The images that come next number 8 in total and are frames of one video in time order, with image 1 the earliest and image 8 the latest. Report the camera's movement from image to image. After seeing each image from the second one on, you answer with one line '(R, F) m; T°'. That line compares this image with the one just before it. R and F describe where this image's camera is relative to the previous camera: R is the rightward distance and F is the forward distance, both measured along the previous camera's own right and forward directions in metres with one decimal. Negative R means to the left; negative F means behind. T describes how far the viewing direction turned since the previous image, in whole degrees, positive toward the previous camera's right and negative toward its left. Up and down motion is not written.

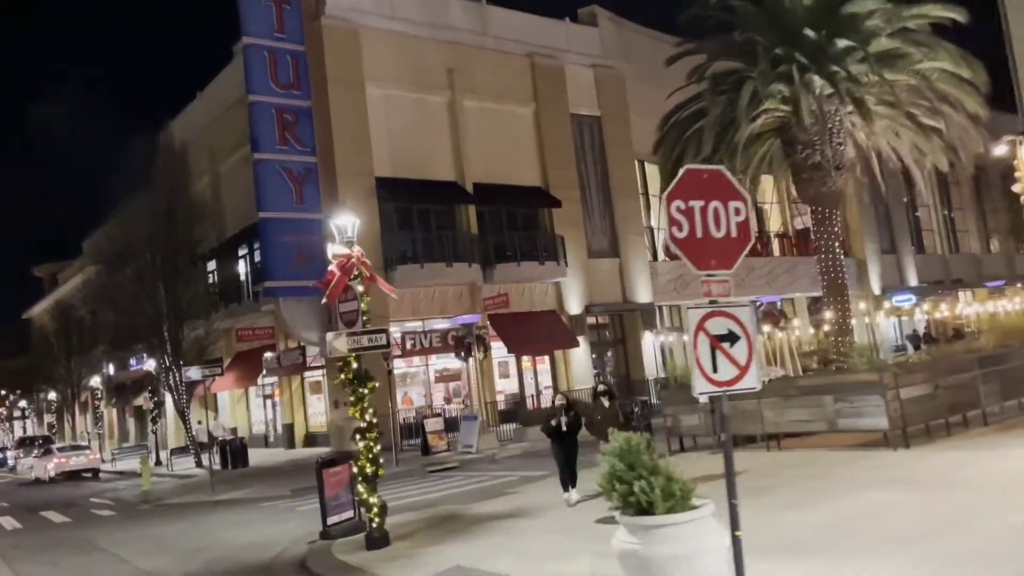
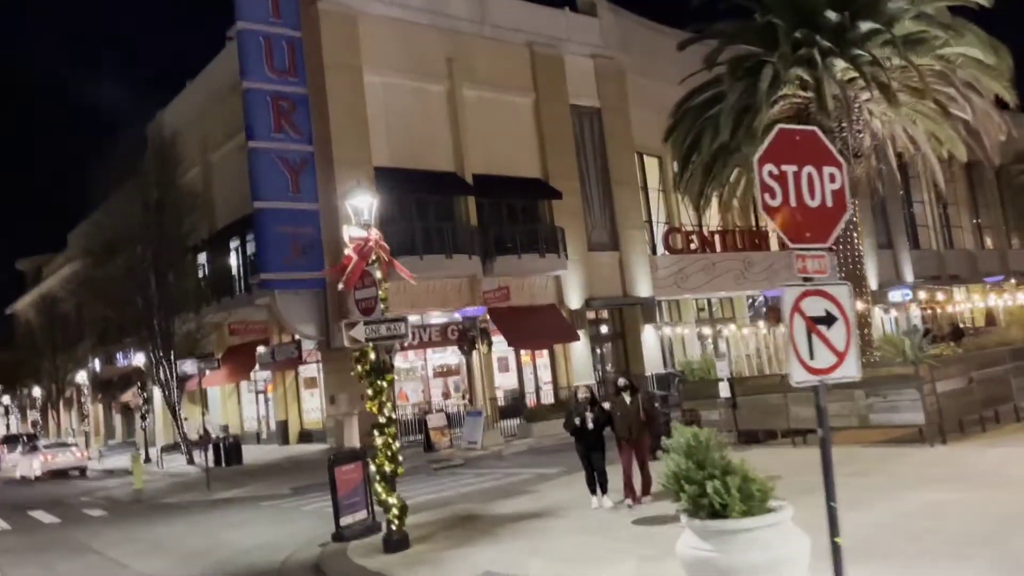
(-0.5, +0.7) m; +1°
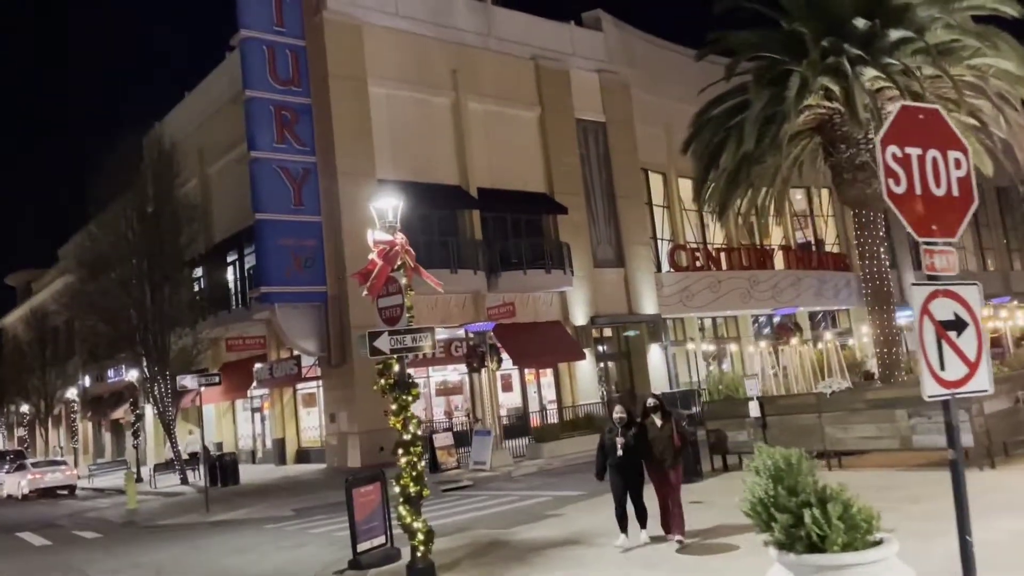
(-0.5, +0.7) m; +1°
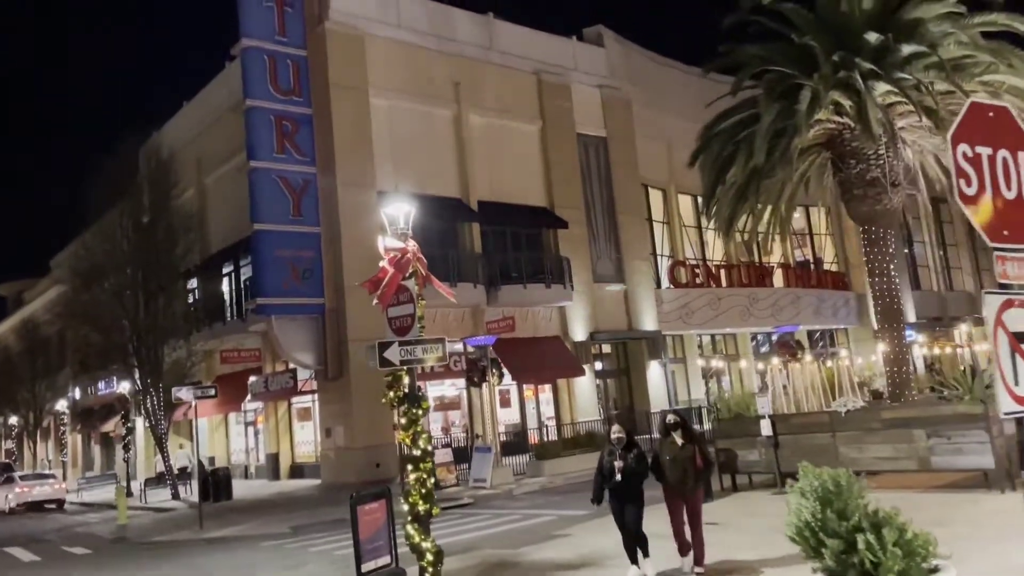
(-0.2, +0.3) m; 0°
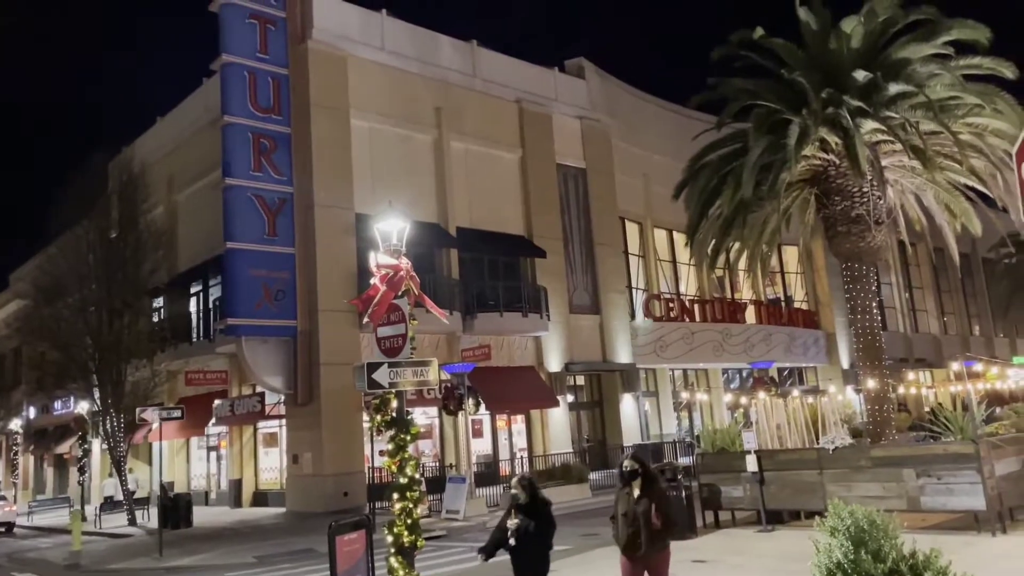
(-0.3, +0.3) m; +2°
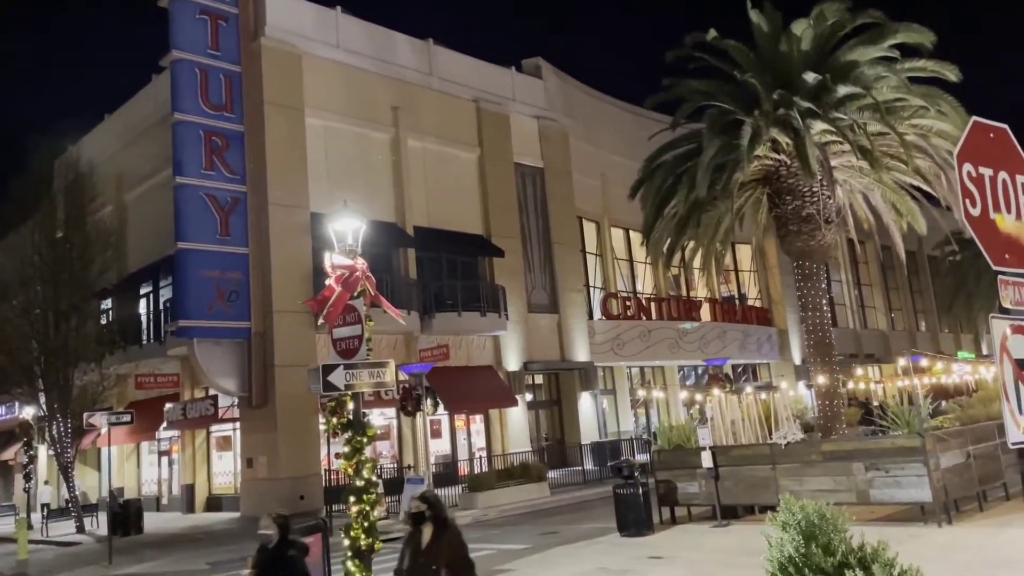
(0.0, 0.0) m; +3°
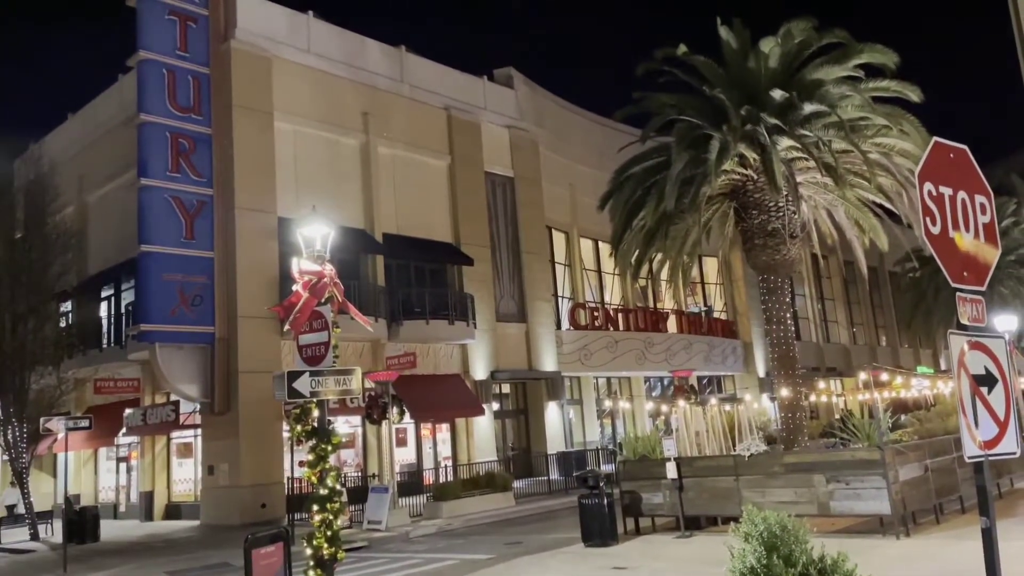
(0.0, 0.0) m; +2°
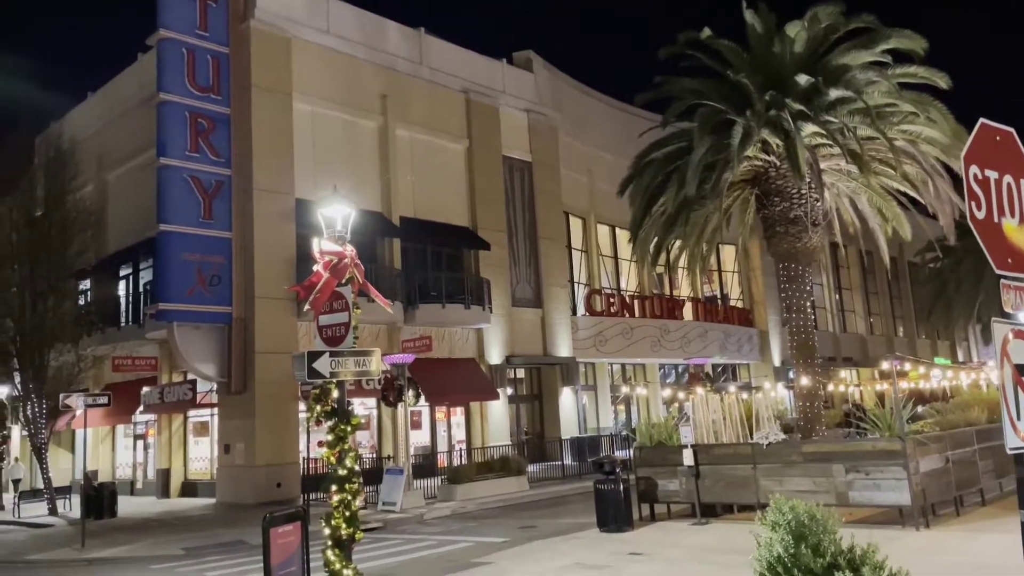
(-0.1, +0.1) m; -1°
